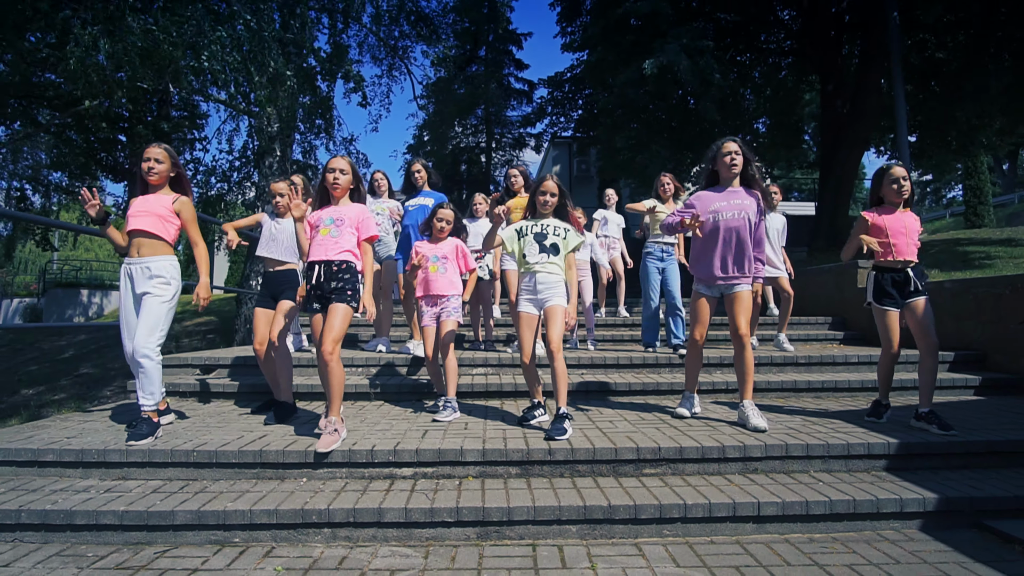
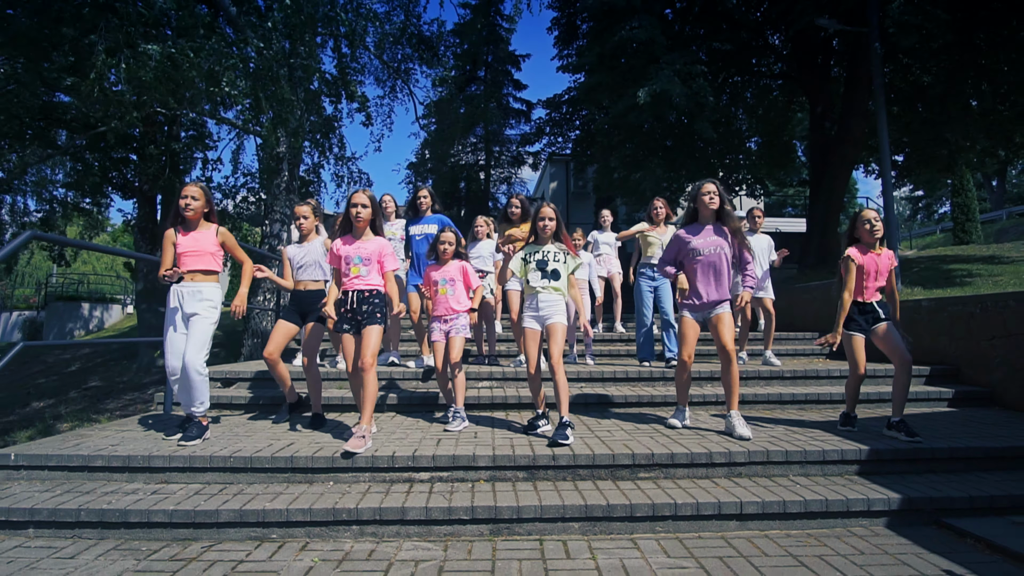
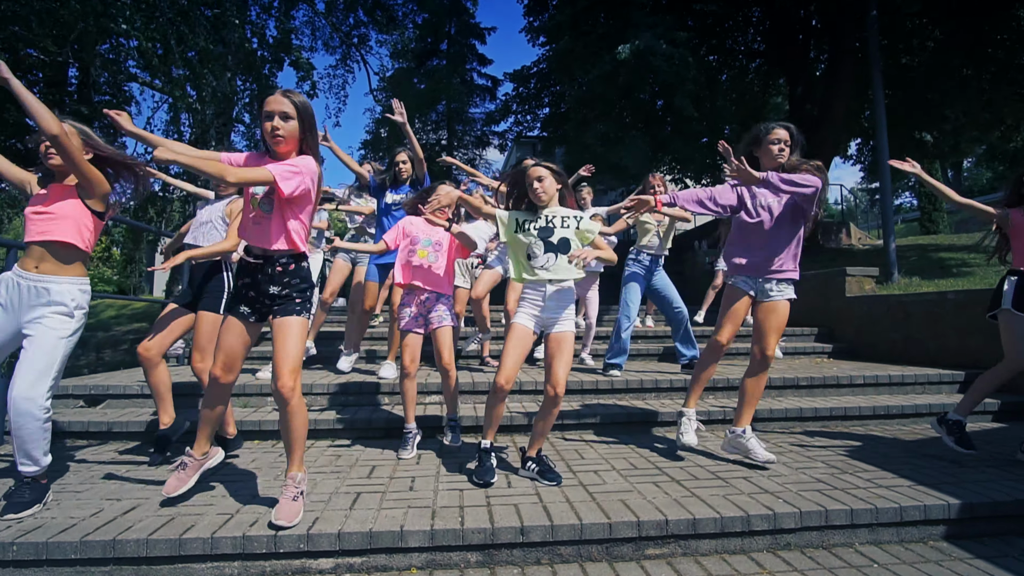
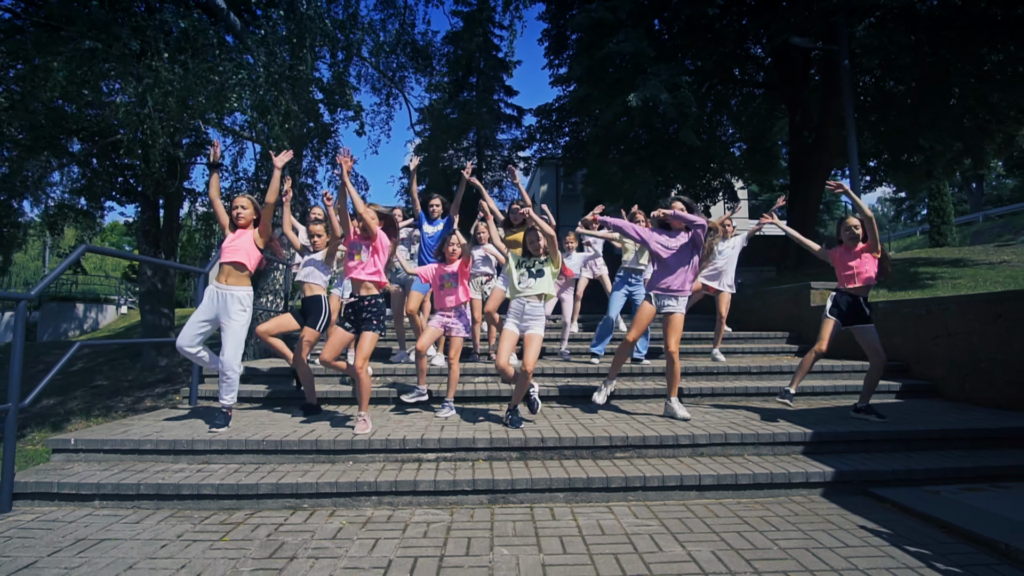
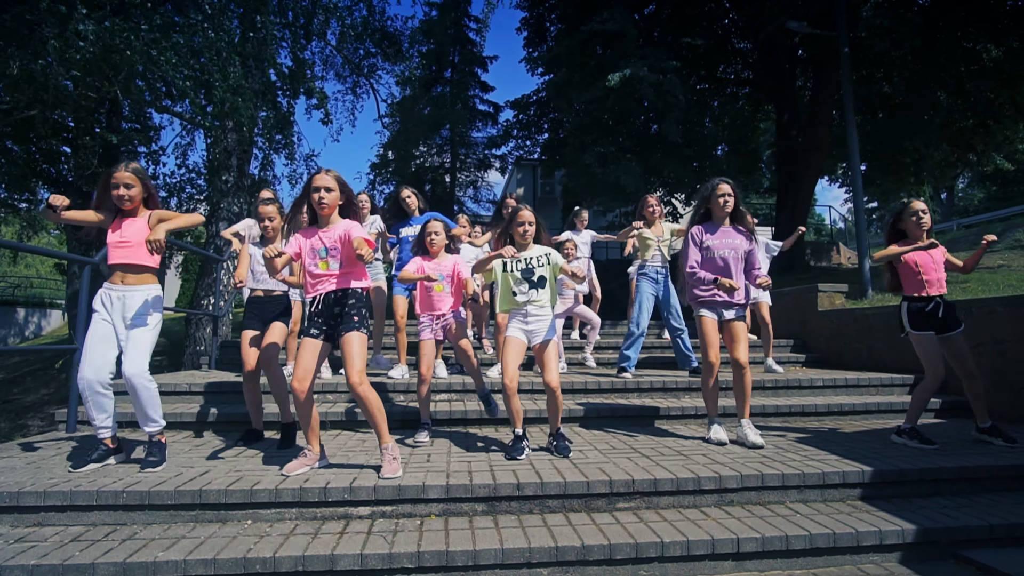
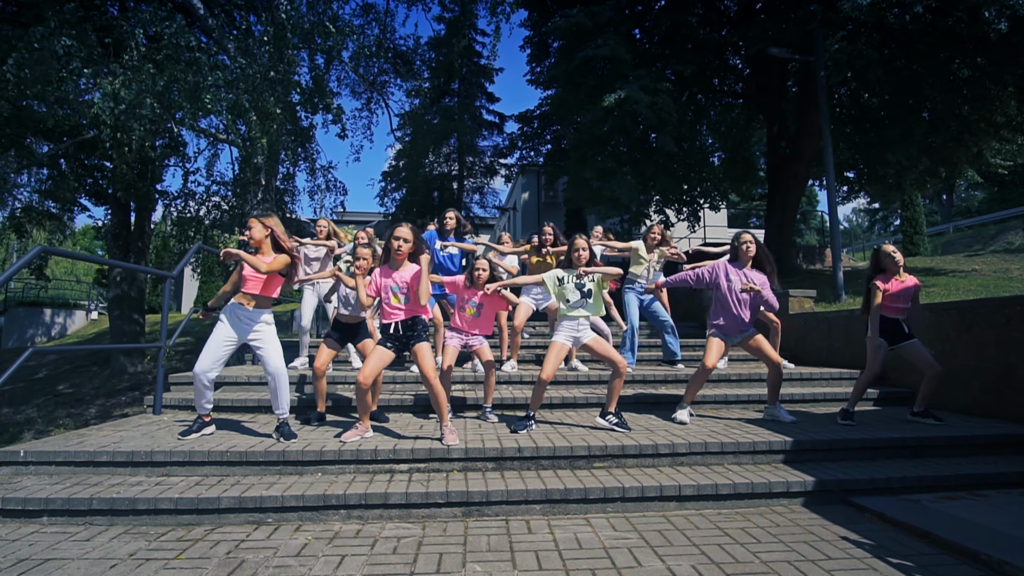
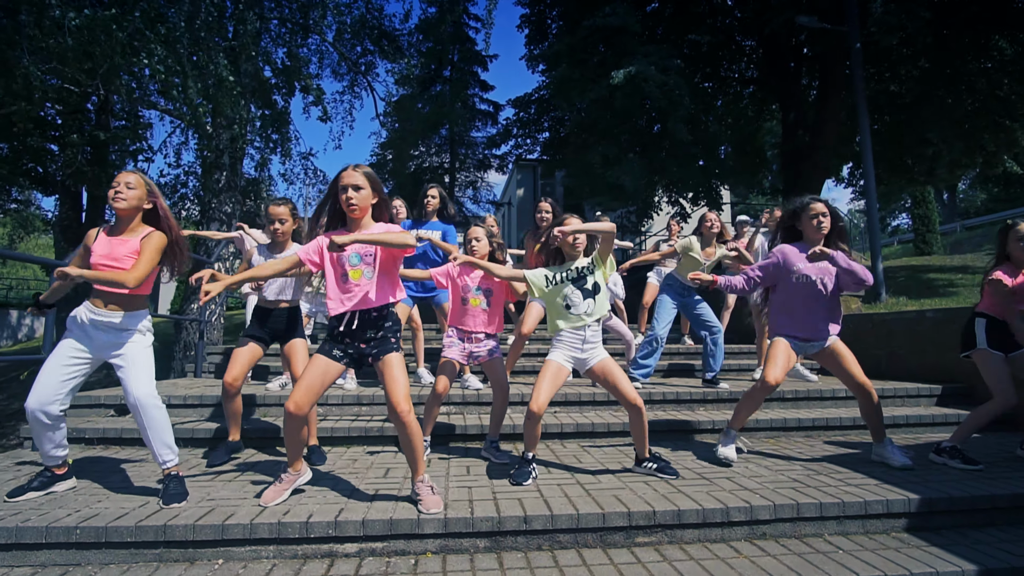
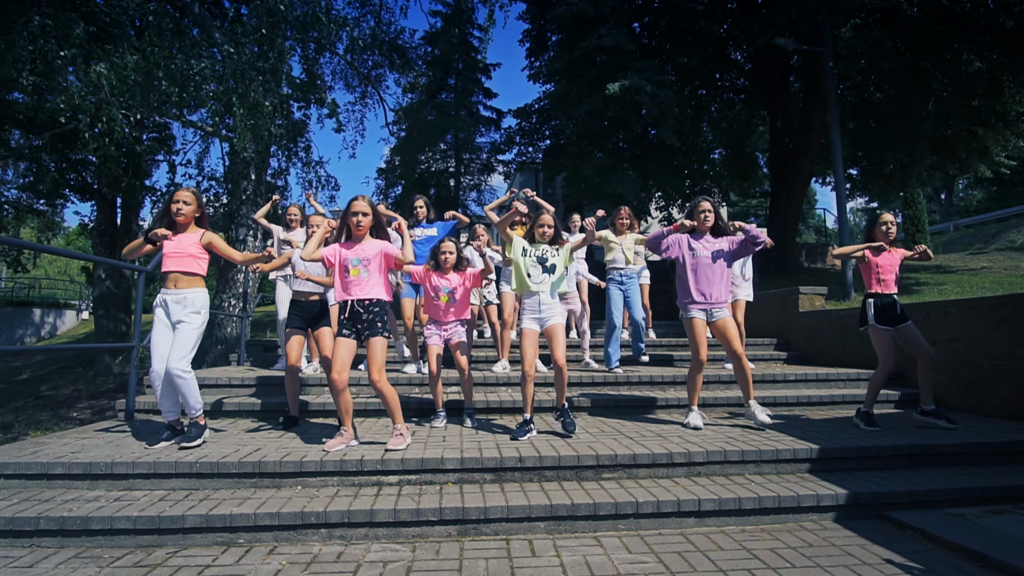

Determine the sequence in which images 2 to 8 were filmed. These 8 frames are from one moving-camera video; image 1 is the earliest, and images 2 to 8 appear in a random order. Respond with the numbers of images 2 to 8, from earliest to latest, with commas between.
2, 4, 6, 8, 5, 7, 3
